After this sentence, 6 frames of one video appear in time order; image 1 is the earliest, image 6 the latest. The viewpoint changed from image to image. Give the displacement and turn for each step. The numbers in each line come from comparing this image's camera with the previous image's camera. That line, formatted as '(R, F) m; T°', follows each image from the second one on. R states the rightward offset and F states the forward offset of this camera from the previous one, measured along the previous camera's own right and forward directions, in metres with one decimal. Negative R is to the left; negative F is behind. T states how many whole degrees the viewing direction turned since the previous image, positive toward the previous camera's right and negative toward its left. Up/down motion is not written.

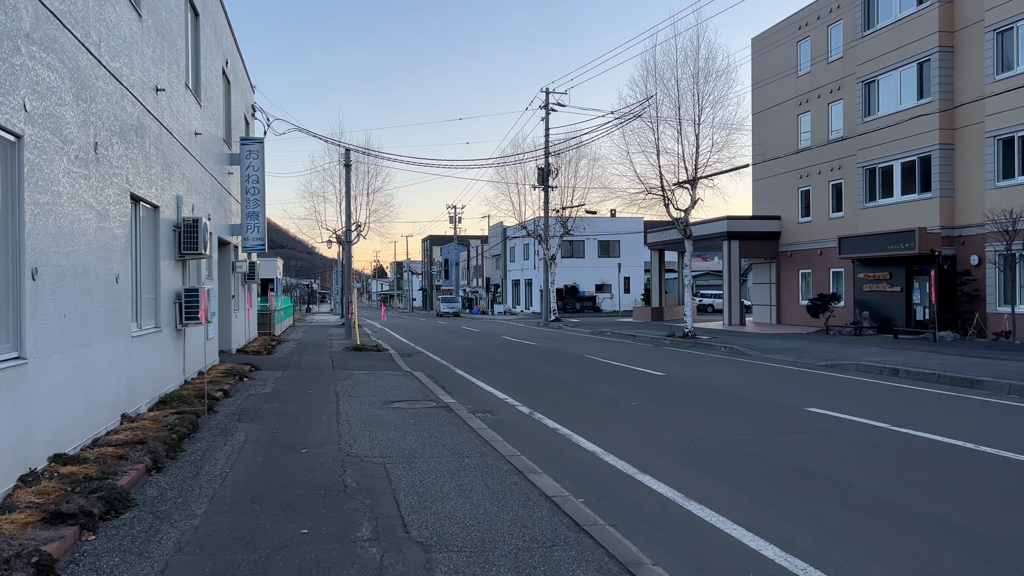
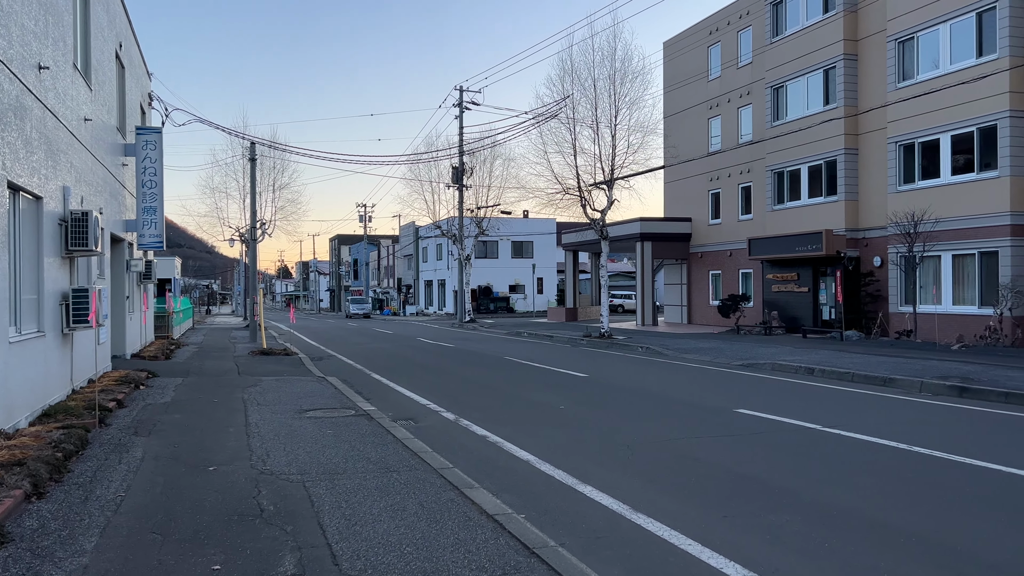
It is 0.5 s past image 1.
(-0.2, +0.5) m; +6°
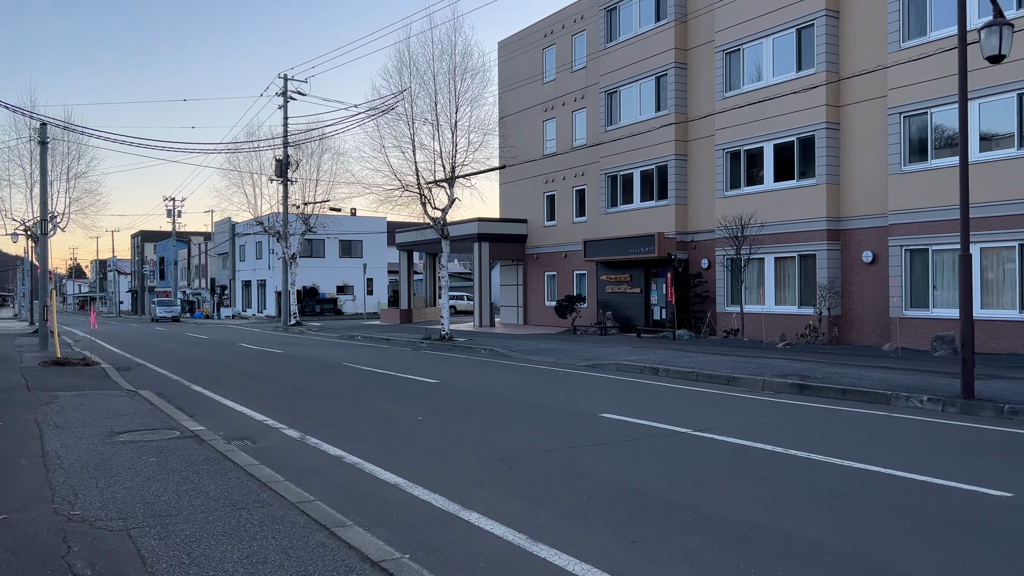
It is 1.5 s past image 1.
(-0.4, +0.9) m; +13°
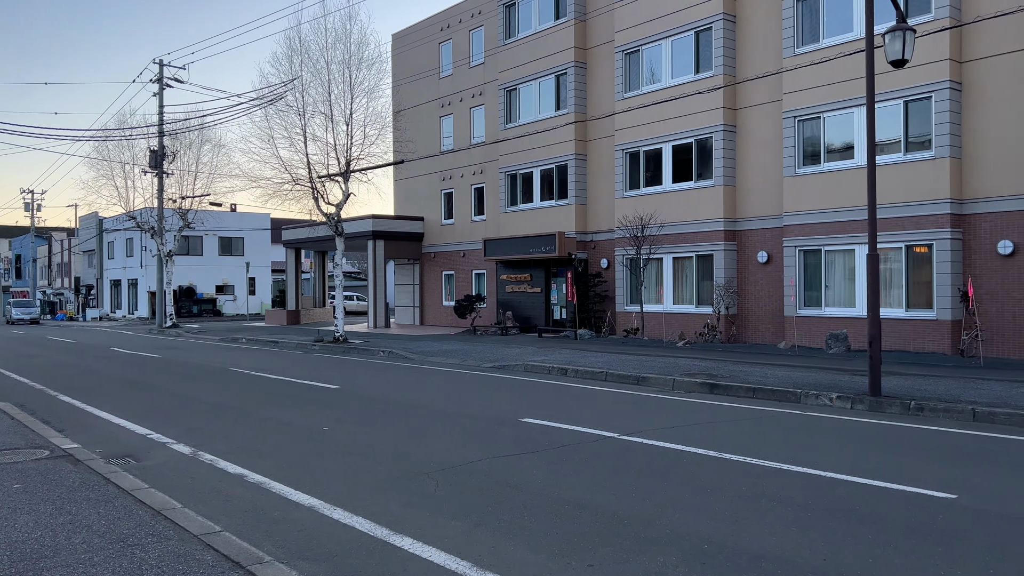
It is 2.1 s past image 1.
(-0.4, +0.6) m; +8°
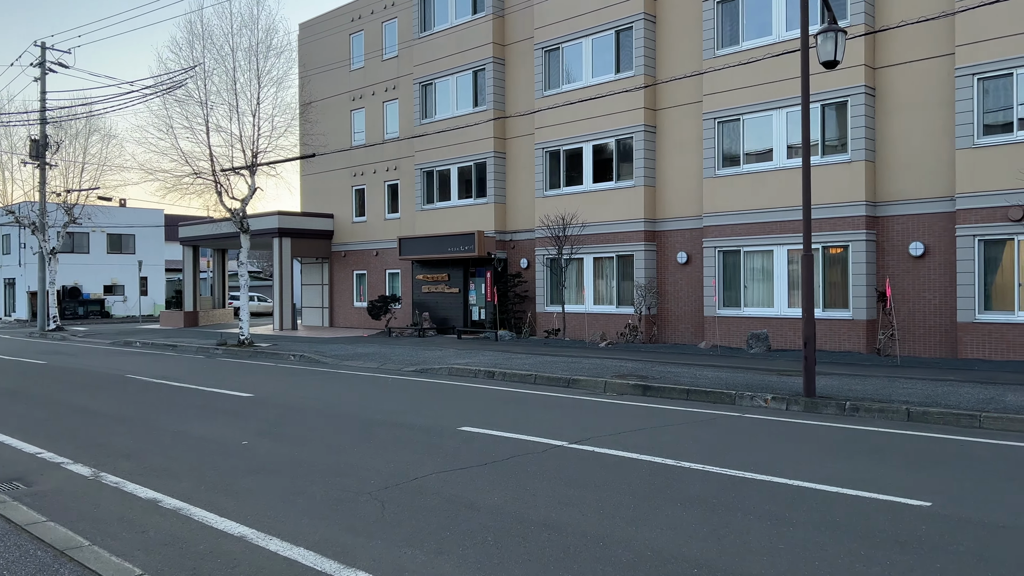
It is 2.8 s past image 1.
(-0.4, +0.6) m; +7°
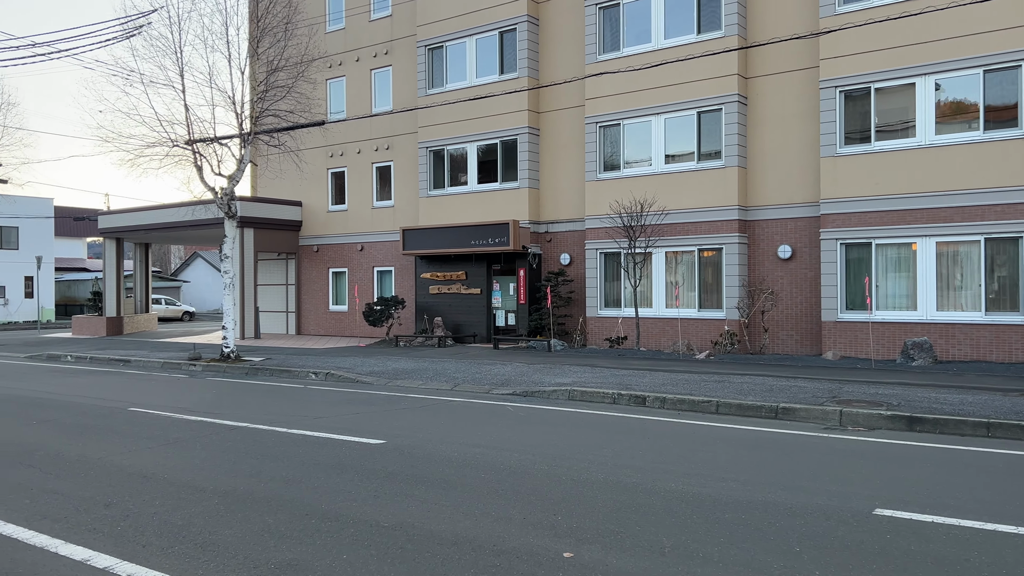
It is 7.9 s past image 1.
(-4.0, +4.1) m; +8°
